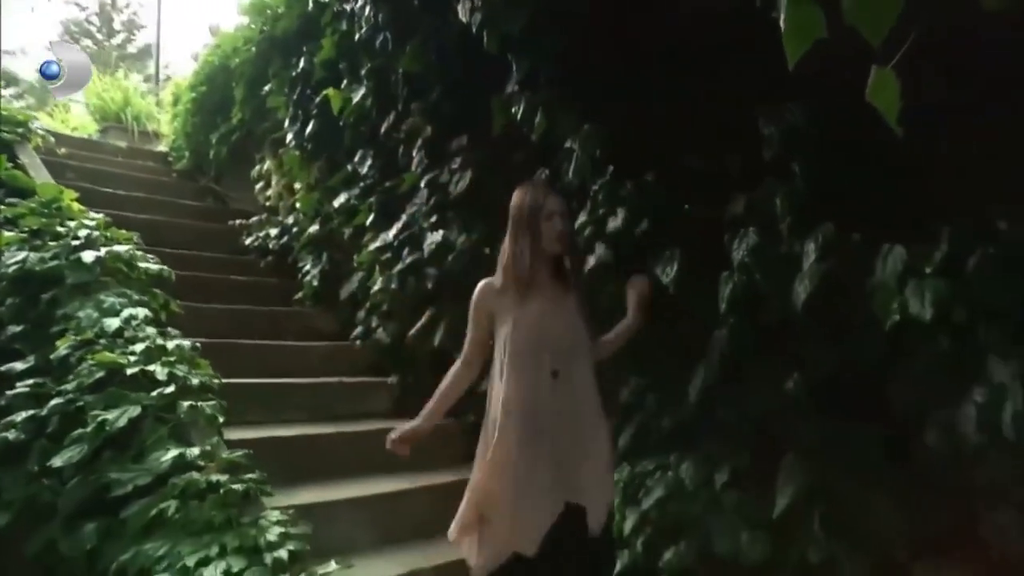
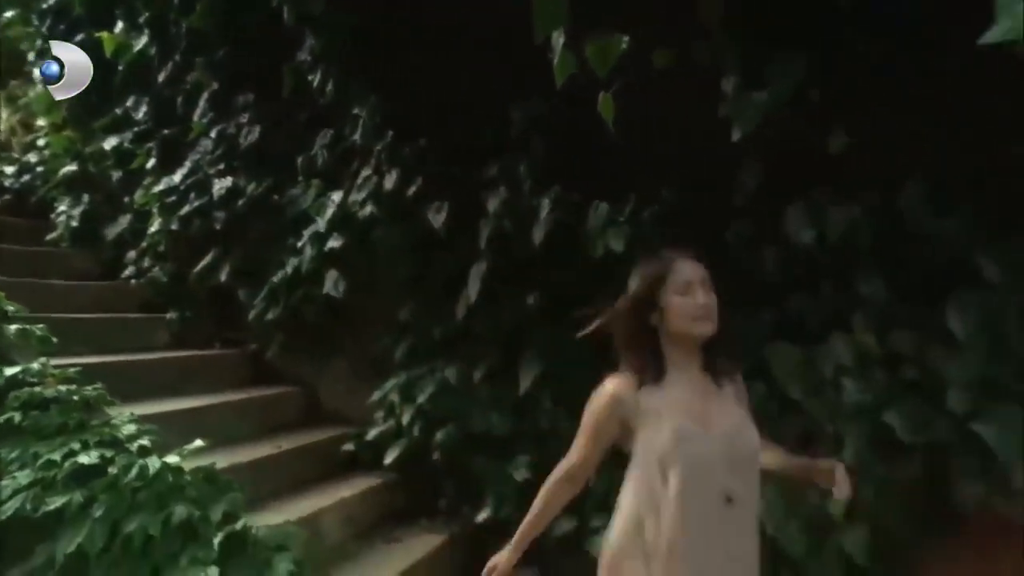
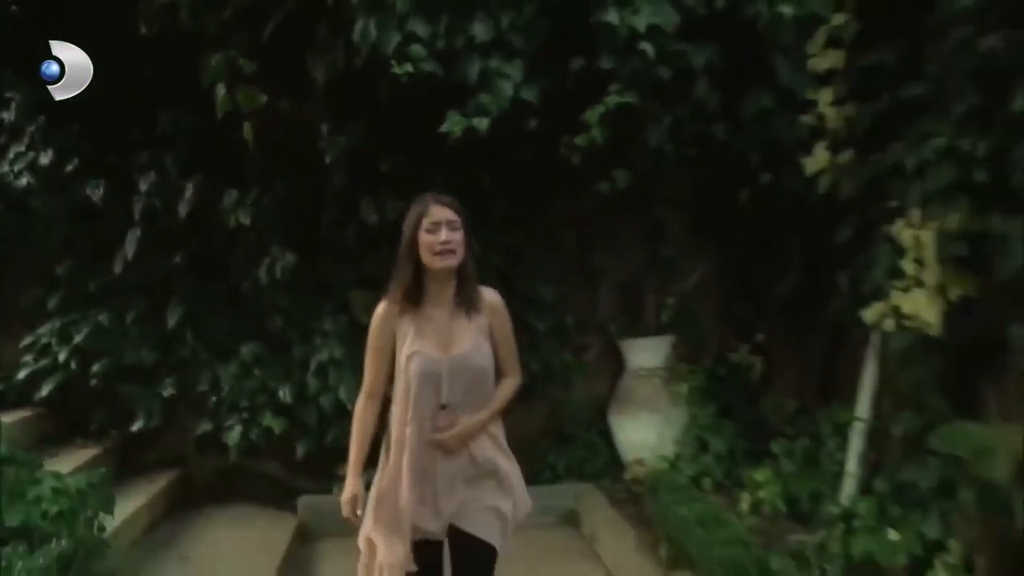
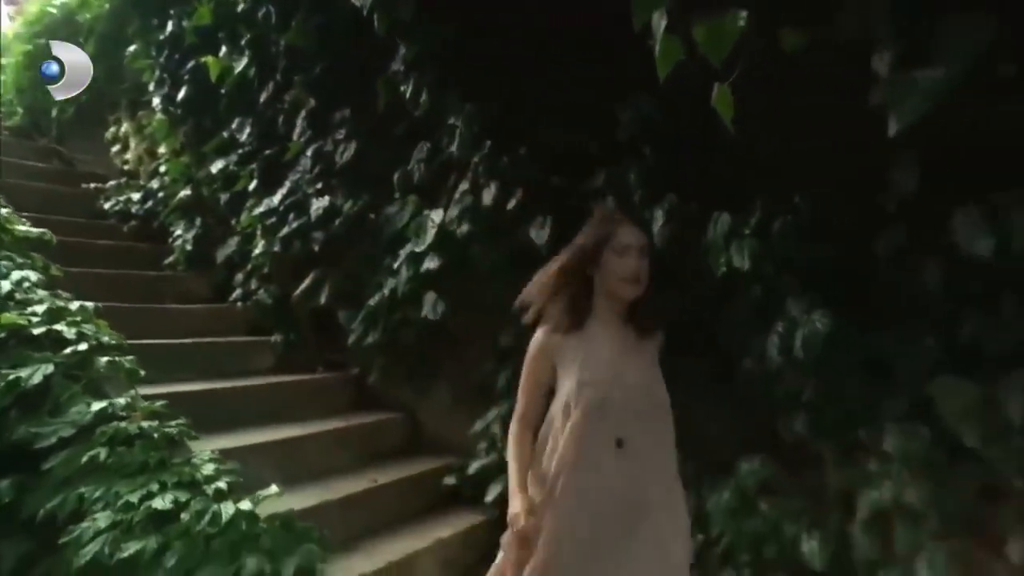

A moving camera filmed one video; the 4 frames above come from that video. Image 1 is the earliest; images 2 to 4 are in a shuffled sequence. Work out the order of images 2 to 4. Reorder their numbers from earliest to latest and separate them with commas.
4, 2, 3
